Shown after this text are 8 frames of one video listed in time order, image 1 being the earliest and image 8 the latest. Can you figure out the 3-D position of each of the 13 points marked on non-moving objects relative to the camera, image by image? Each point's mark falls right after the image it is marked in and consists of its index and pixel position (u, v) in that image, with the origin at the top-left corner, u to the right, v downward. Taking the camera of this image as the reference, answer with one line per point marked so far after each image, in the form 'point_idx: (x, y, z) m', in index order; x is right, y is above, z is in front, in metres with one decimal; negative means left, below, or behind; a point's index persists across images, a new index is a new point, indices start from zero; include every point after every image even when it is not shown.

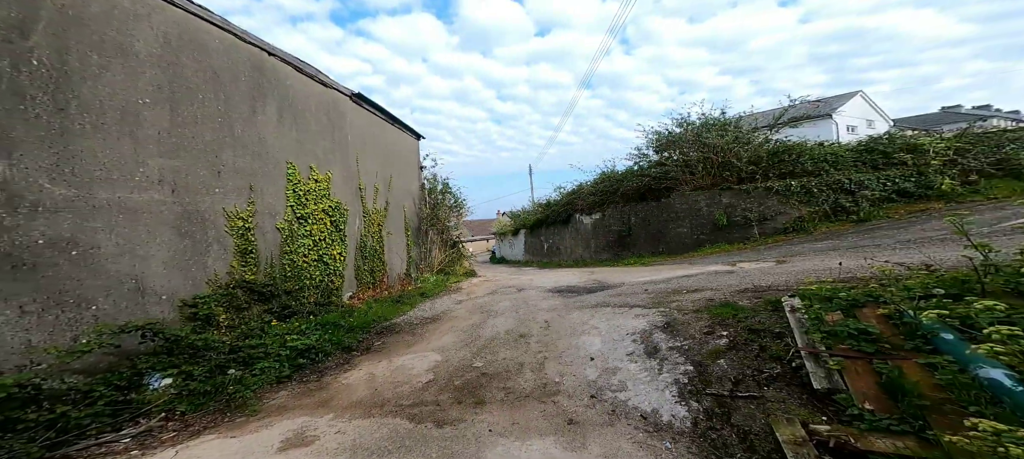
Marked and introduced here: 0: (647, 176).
0: (+4.1, +1.6, +11.7) m
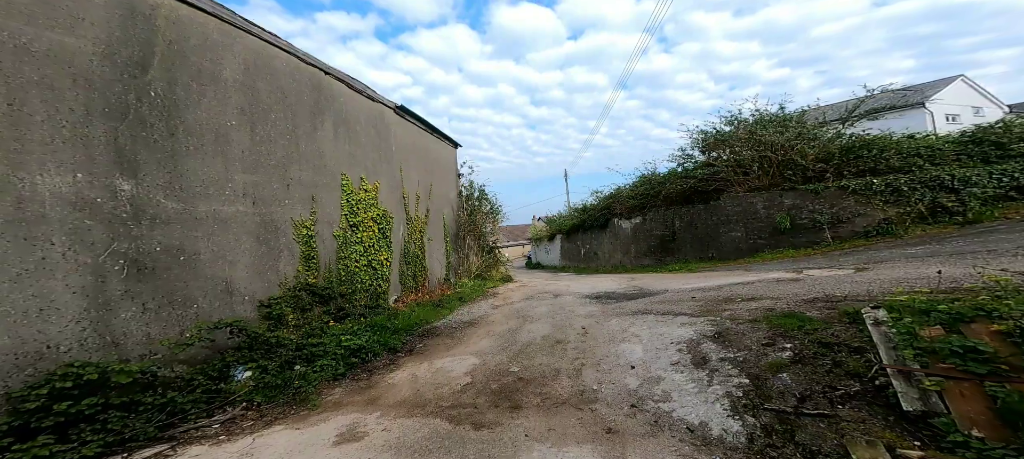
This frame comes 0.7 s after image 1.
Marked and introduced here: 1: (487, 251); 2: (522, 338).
0: (+5.2, +1.5, +11.3) m
1: (-0.7, -0.5, +10.4) m
2: (+0.1, -1.3, +4.7) m
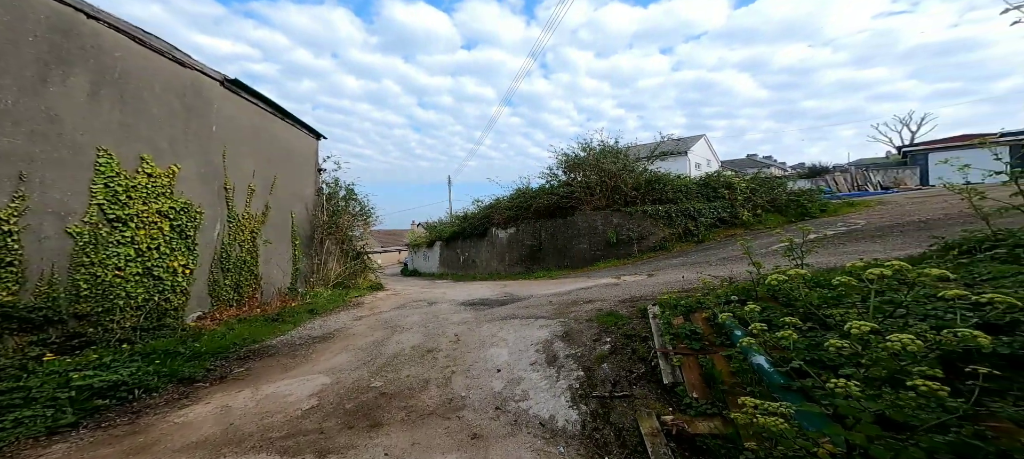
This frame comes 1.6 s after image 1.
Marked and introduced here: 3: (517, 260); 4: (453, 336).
0: (+1.5, +1.2, +12.4) m
1: (-3.8, -0.7, +9.8) m
2: (-1.4, -1.4, +4.5) m
3: (+0.3, -1.0, +13.3) m
4: (-0.7, -1.3, +4.9) m
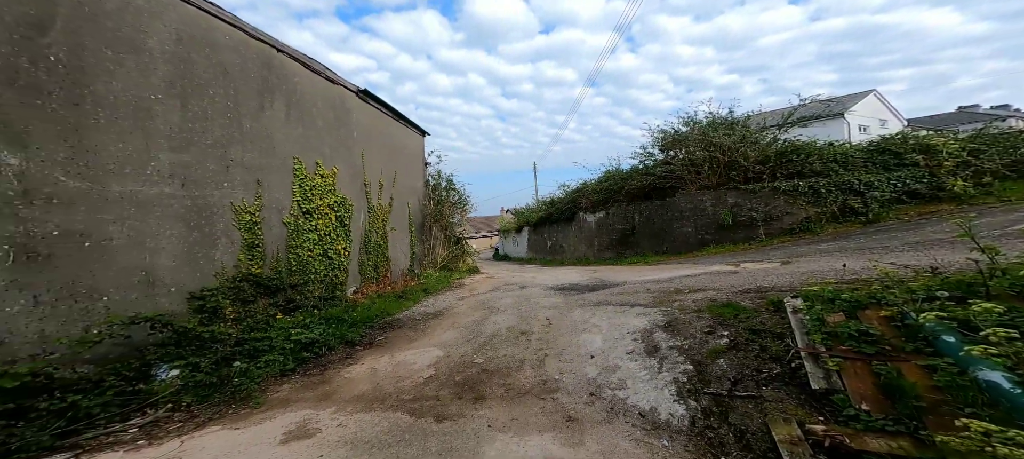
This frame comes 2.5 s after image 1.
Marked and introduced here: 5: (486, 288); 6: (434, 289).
0: (+4.2, +1.7, +11.7) m
1: (-1.5, -0.3, +10.4) m
2: (-0.3, -1.2, +4.7) m
3: (+3.3, -0.5, +12.9) m
4: (+0.4, -1.1, +4.9) m
5: (-0.5, -1.2, +7.9) m
6: (-1.5, -1.1, +7.5) m
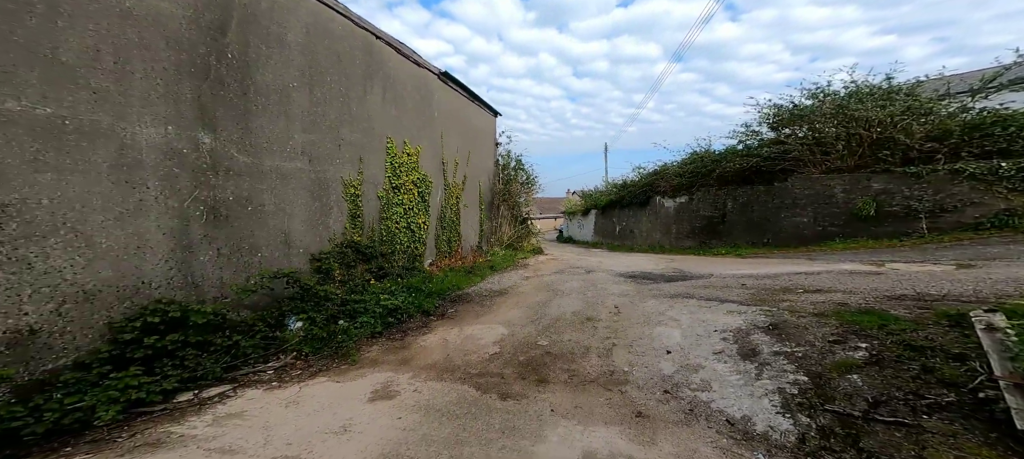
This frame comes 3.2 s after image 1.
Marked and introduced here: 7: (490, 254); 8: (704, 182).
0: (+6.3, +1.9, +10.6) m
1: (+0.2, +0.2, +10.4) m
2: (+0.5, -1.0, +4.7) m
3: (+5.4, -0.1, +12.1) m
4: (+1.2, -0.9, +4.7) m
5: (+0.8, -0.8, +7.8) m
6: (-0.2, -0.7, +7.6) m
7: (-0.5, -0.5, +8.5) m
8: (+5.6, +1.5, +11.7) m
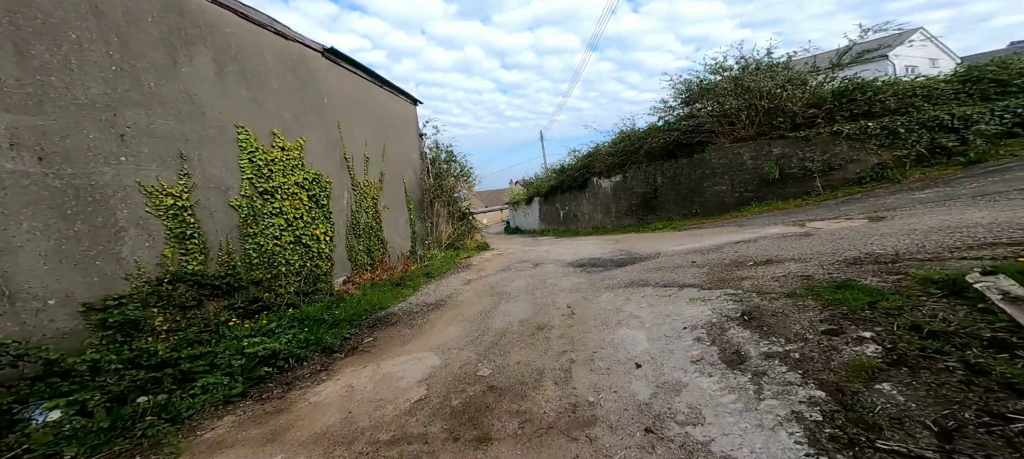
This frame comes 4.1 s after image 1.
0: (+4.4, +2.7, +10.5) m
1: (-1.3, +0.3, +9.5) m
2: (-0.2, -0.9, +3.9) m
3: (+3.6, +0.5, +11.9) m
4: (+0.5, -0.8, +4.0) m
5: (-0.3, -0.7, +7.0) m
6: (-1.3, -0.7, +6.7) m
7: (-1.7, -0.6, +7.6) m
8: (+3.7, +2.1, +11.5) m
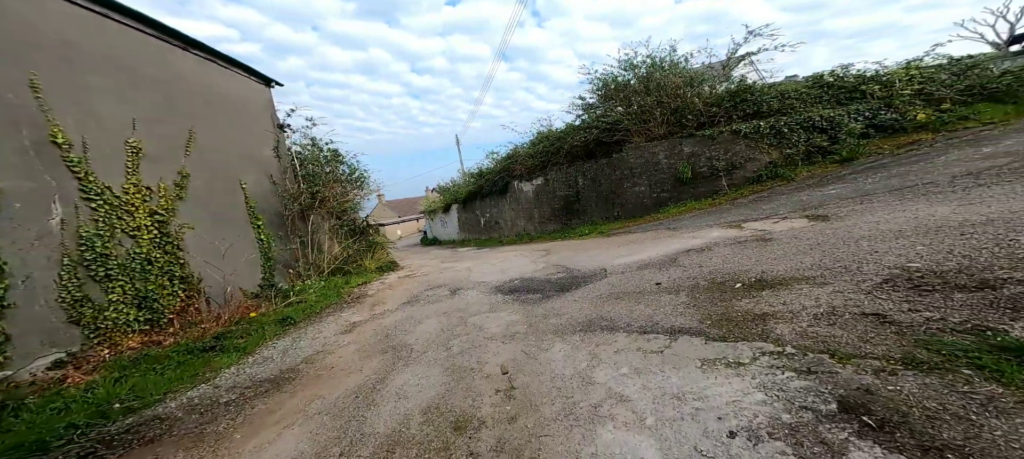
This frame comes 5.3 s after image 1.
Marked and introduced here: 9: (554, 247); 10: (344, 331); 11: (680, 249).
0: (+2.2, +2.5, +9.6) m
1: (-3.0, -0.1, +7.5) m
2: (-0.7, -1.1, +2.2) m
3: (+1.2, +0.3, +10.8) m
4: (-0.1, -1.0, +2.5) m
5: (-1.5, -1.0, +5.2) m
6: (-2.4, -1.0, +4.7) m
7: (-3.0, -0.9, +5.5) m
8: (+1.3, +1.9, +10.5) m
9: (+1.0, -0.4, +8.2) m
10: (-1.7, -1.1, +4.2) m
11: (+2.3, -0.2, +5.4) m
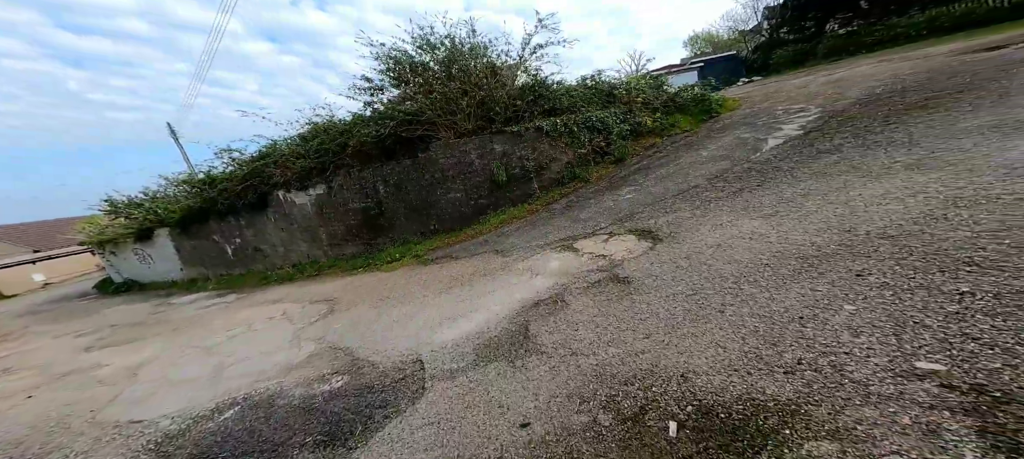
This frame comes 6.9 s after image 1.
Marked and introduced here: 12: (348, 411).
0: (-2.2, +2.0, +7.3) m
1: (-5.6, -1.0, +3.0) m
2: (-1.0, -1.7, -0.5) m
3: (-3.5, -0.2, +8.0) m
4: (-0.6, -1.5, 0.0) m
5: (-3.1, -1.7, +1.8) m
6: (-3.7, -1.8, +0.9) m
7: (-4.6, -1.7, +1.3) m
8: (-3.4, +1.3, +7.7) m
9: (-2.4, -1.0, +5.5) m
10: (-2.8, -1.8, +0.7) m
11: (+0.1, -0.6, +3.7) m
12: (-1.0, -1.2, +2.6) m
